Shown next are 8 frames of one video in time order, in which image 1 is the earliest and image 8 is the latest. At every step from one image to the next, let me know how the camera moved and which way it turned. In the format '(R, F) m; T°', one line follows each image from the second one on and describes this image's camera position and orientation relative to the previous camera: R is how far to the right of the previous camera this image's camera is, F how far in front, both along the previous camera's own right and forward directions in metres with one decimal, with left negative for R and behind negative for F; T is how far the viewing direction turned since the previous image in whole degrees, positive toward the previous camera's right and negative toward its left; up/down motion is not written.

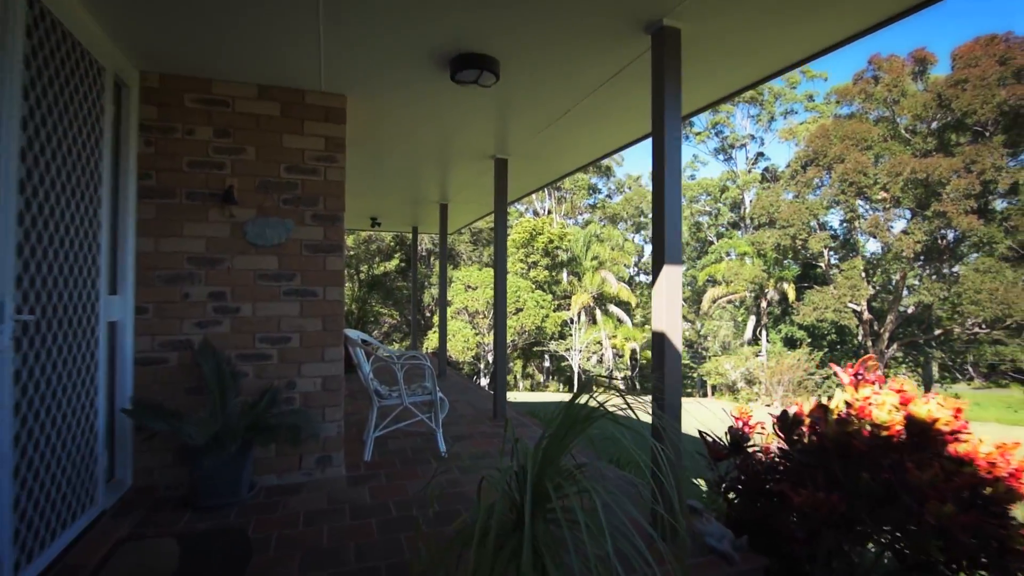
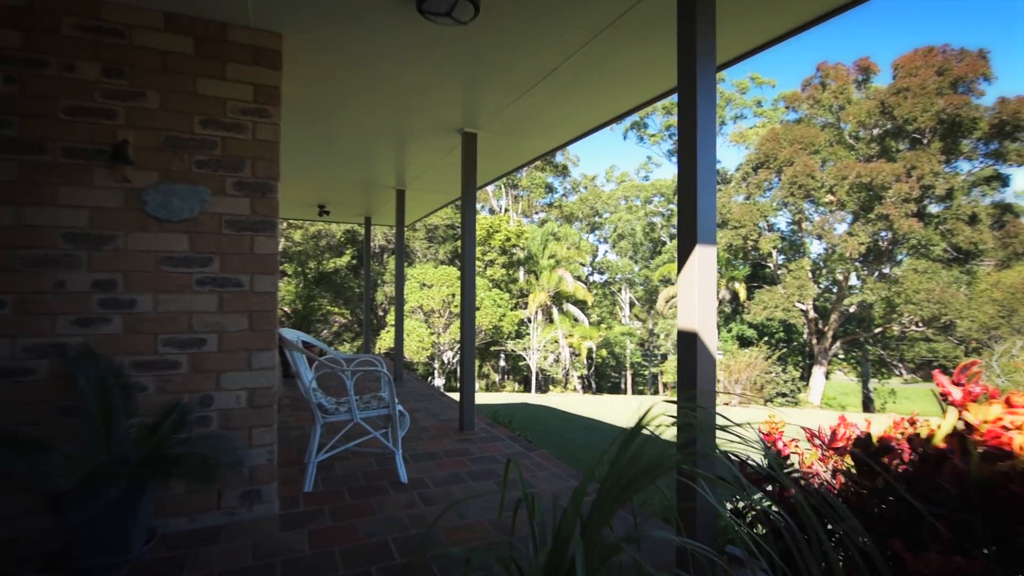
(-0.1, +0.4) m; +5°
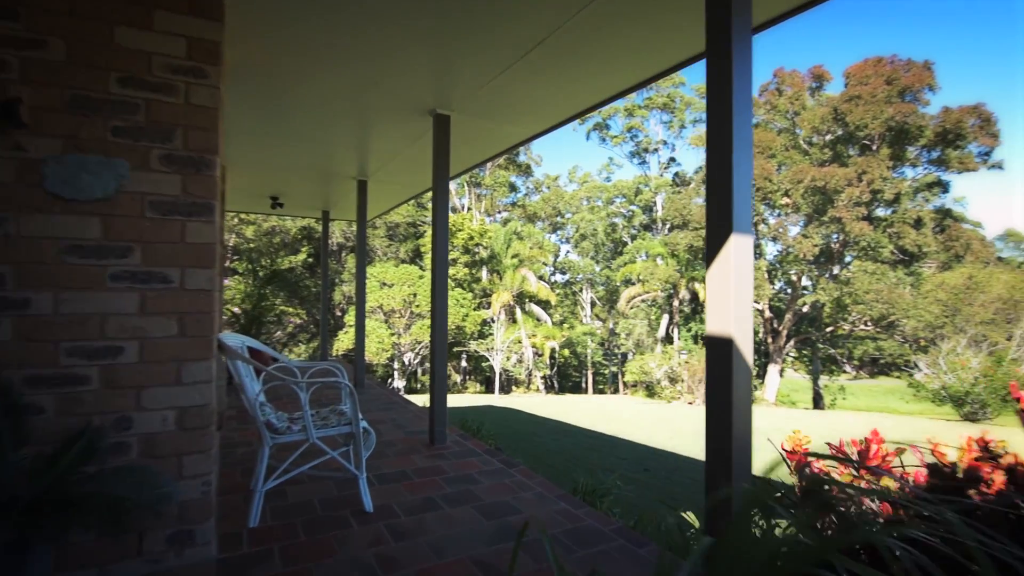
(-0.1, +0.2) m; +4°
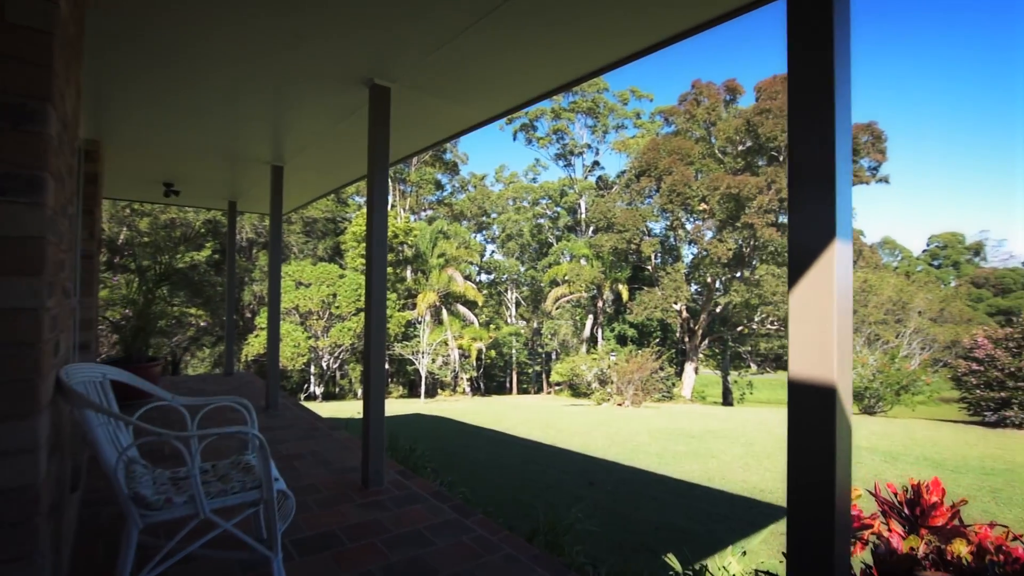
(-0.1, +0.3) m; +8°
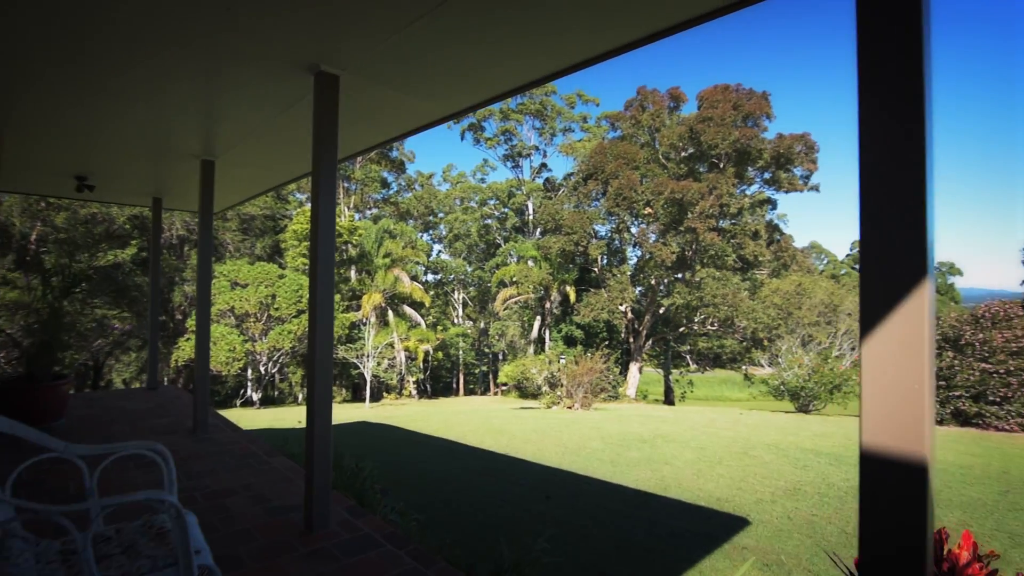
(-0.1, +0.2) m; +6°
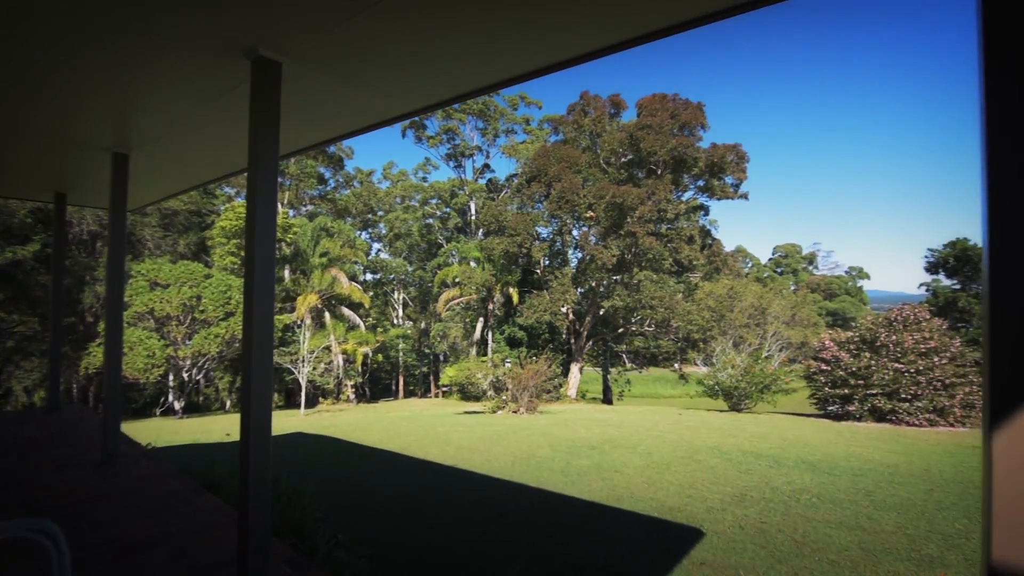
(-0.1, +0.2) m; +7°
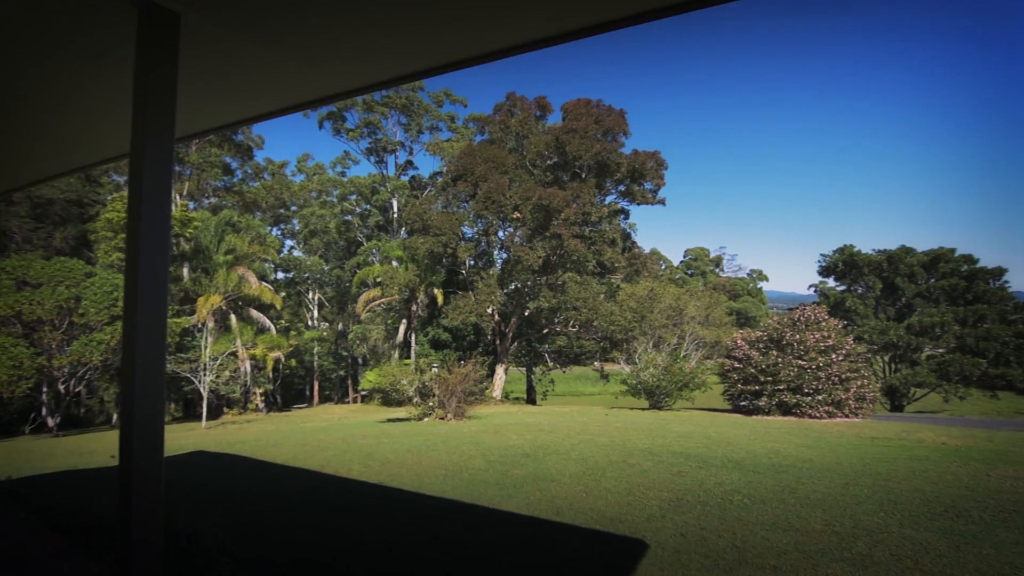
(-0.1, +0.3) m; +9°
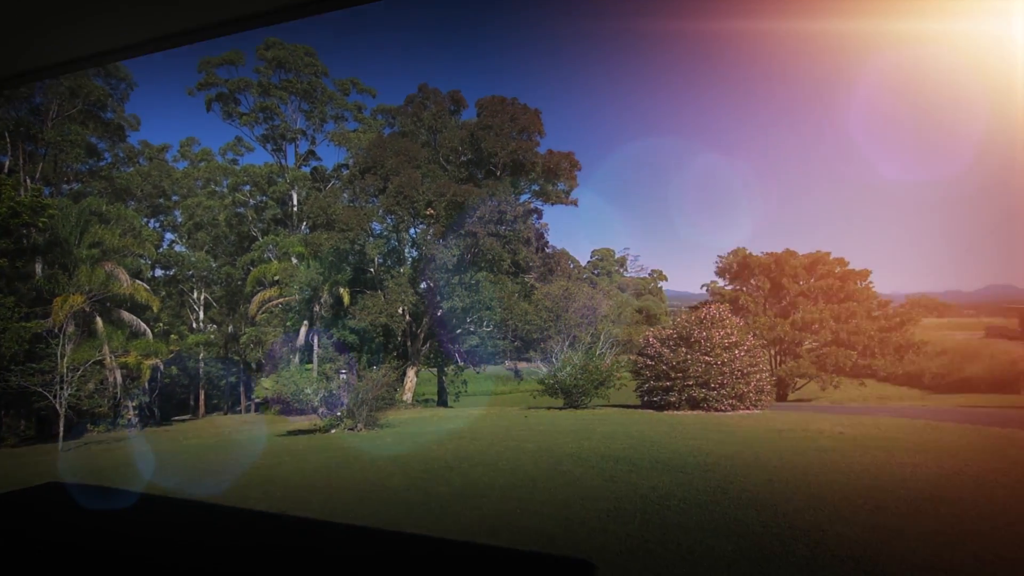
(-0.2, +0.4) m; +10°
